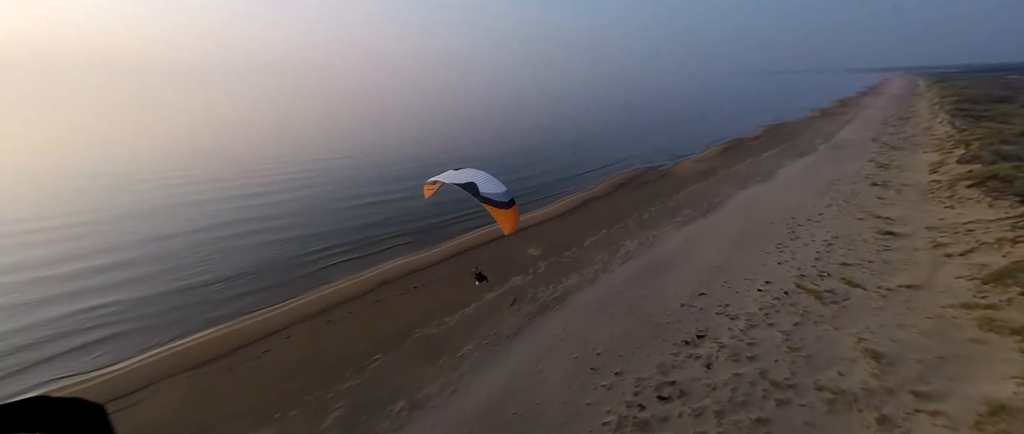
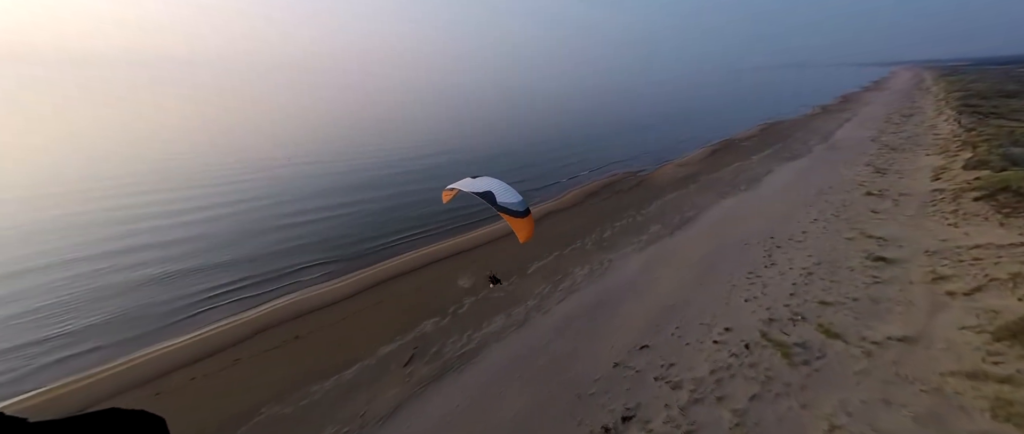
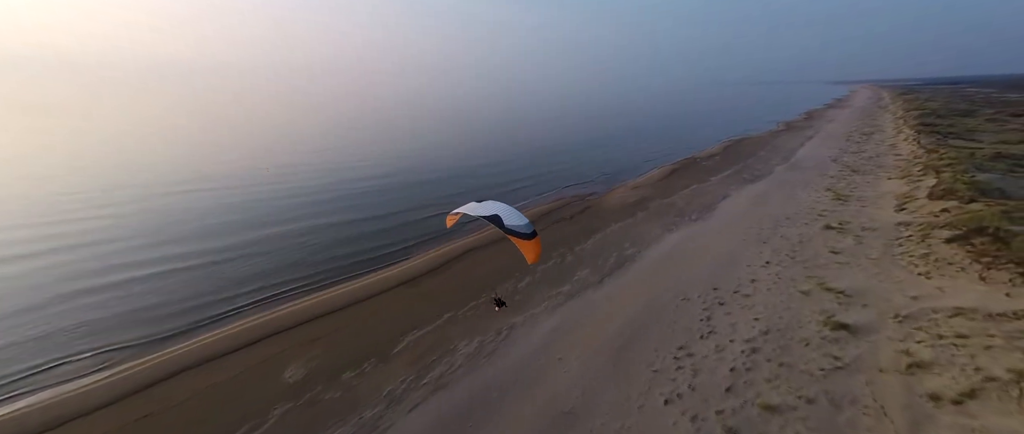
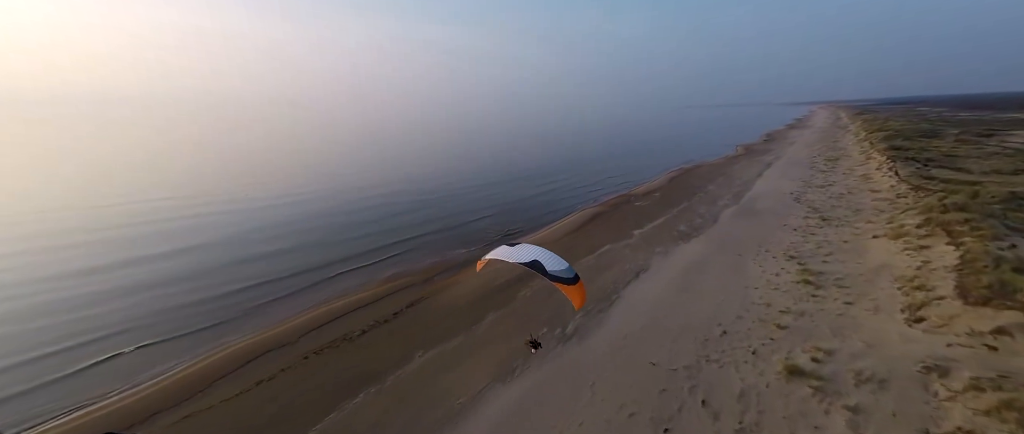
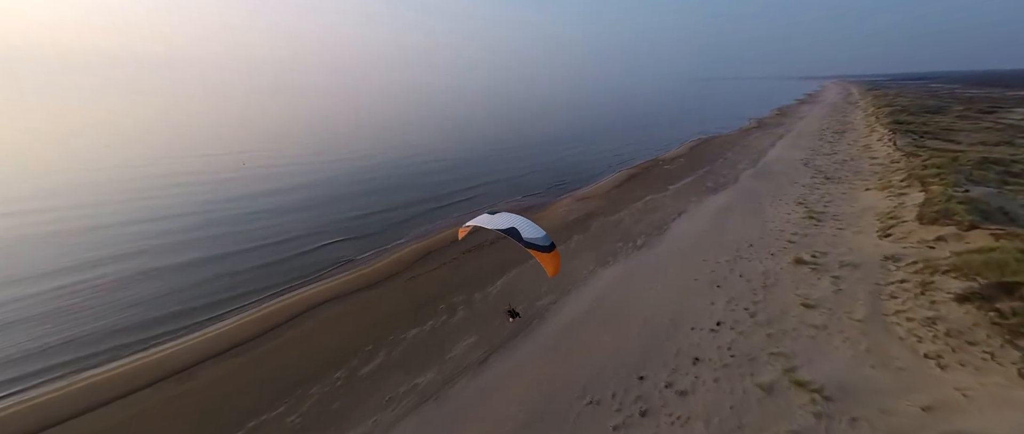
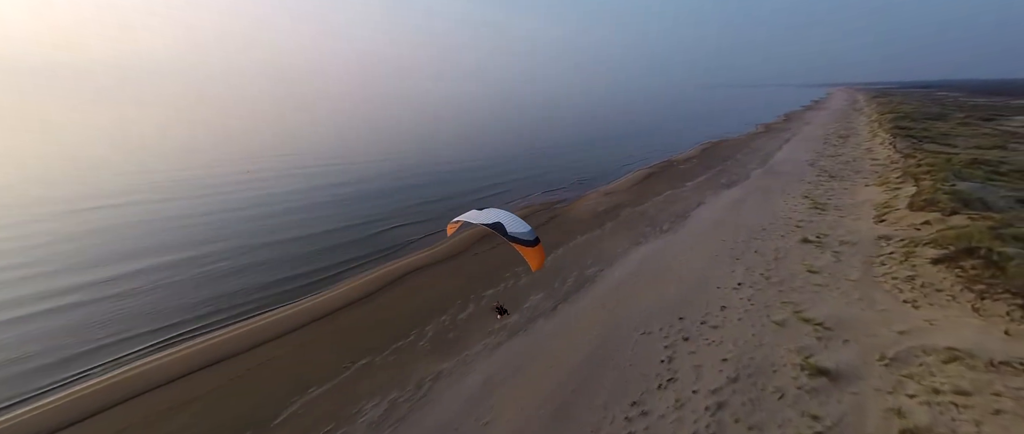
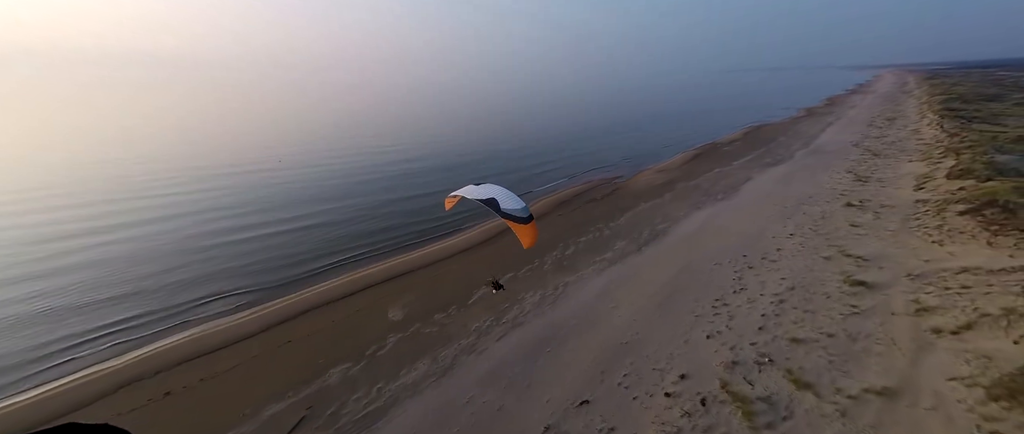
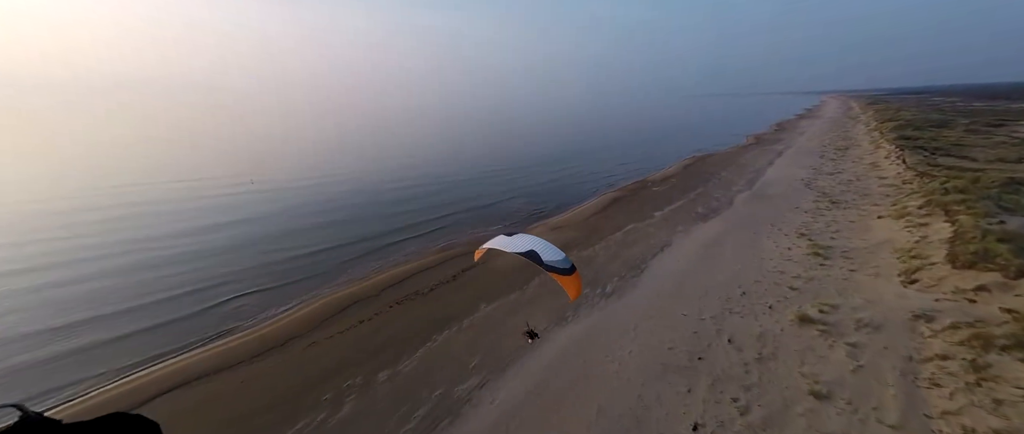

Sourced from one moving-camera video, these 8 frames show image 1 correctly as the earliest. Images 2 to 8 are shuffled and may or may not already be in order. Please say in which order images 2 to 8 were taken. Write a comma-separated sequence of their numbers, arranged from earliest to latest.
2, 7, 3, 6, 5, 8, 4
